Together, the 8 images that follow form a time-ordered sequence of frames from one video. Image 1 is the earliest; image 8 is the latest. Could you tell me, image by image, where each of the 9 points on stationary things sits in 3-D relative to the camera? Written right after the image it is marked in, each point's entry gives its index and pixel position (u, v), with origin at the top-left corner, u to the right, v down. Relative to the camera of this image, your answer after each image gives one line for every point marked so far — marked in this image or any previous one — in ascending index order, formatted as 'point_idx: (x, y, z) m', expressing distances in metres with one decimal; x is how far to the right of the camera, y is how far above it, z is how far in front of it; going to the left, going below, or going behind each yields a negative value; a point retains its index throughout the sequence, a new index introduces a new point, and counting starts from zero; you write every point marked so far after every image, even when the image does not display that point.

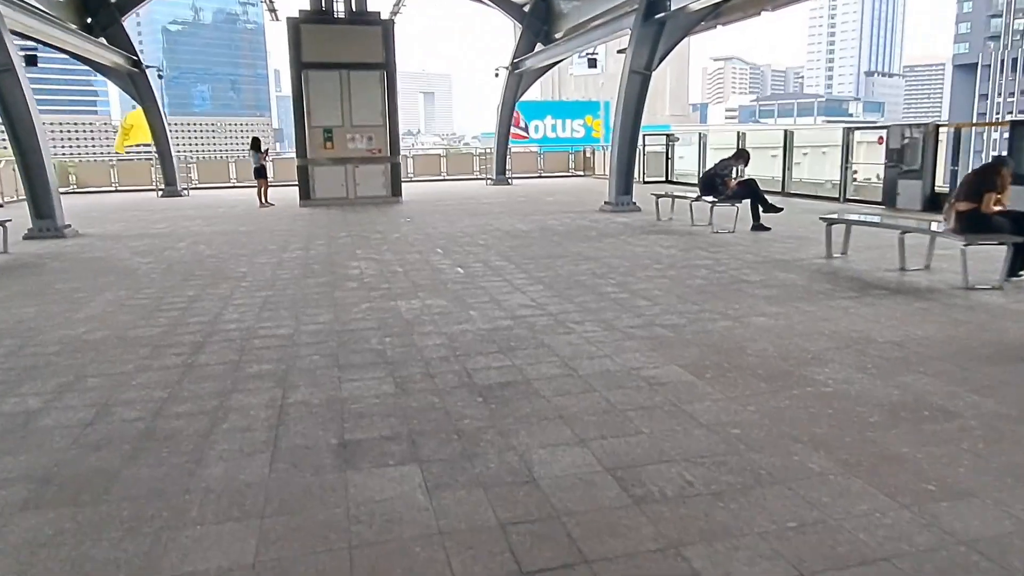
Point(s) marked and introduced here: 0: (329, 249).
0: (-2.5, +0.5, +10.2) m
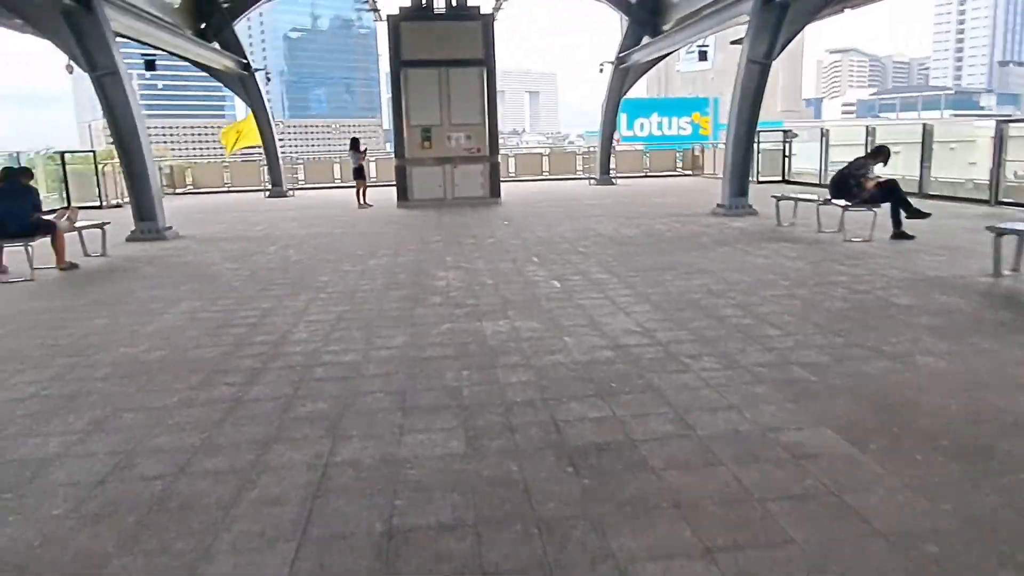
0: (-1.2, +0.4, +9.5) m
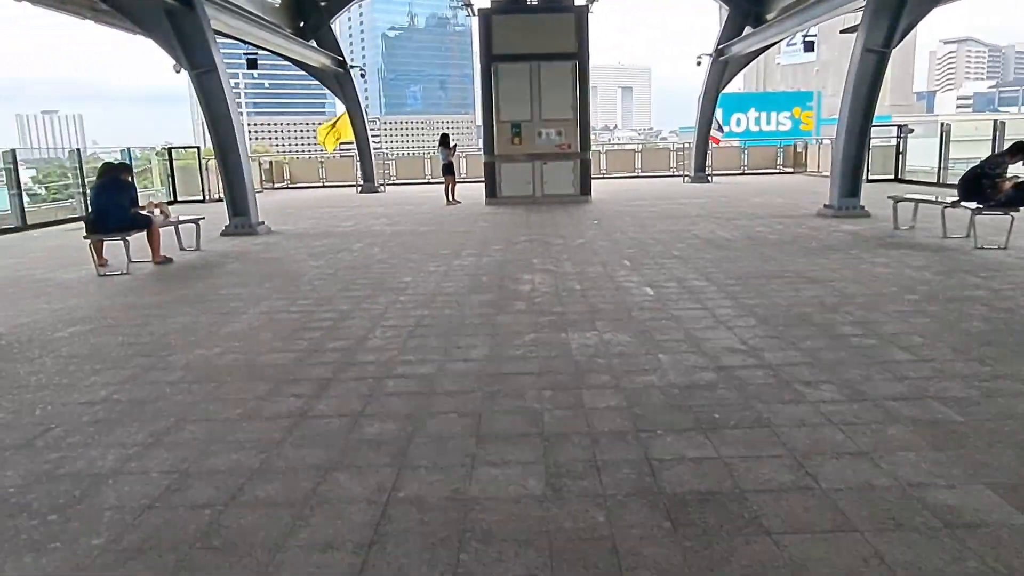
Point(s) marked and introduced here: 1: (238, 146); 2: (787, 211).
0: (-0.1, +0.4, +9.1) m
1: (-4.8, +2.4, +12.9) m
2: (+5.1, +1.4, +13.9) m
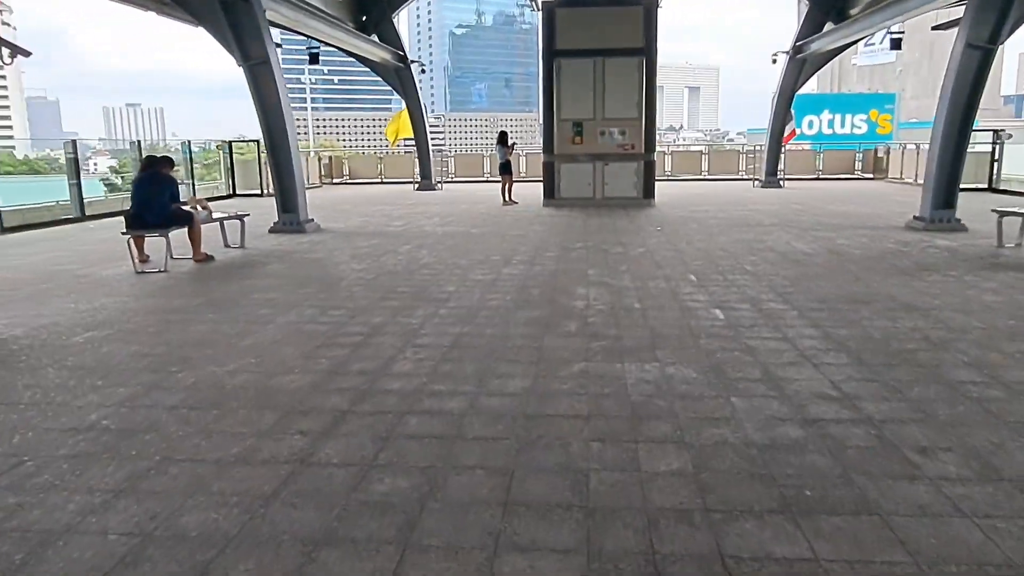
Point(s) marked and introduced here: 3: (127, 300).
0: (+0.5, +0.2, +8.4) m
1: (-3.8, +2.4, +12.5) m
2: (+6.1, +1.1, +12.7) m
3: (-3.7, -0.1, +7.1) m
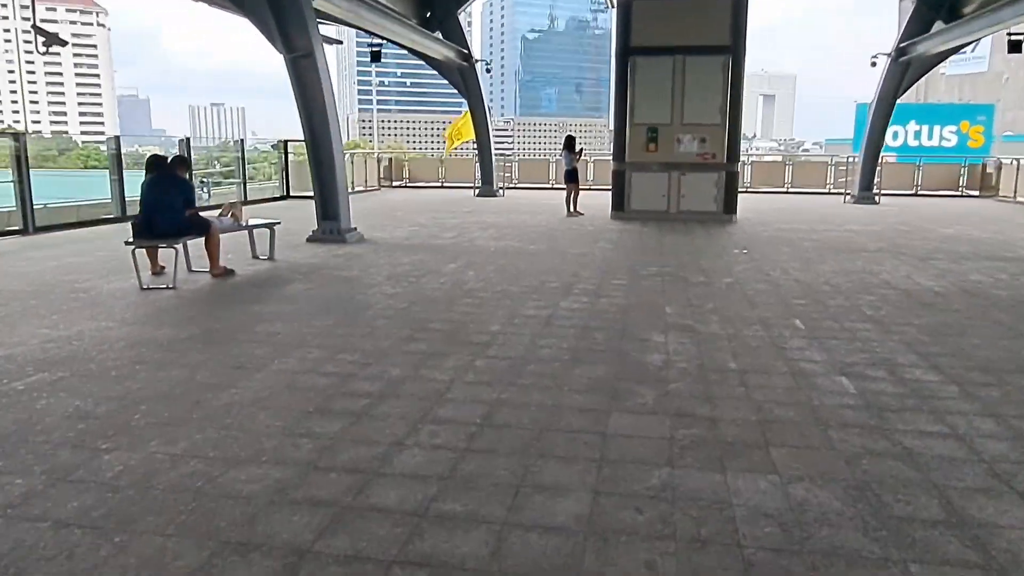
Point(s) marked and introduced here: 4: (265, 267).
0: (+1.1, -0.1, +7.0) m
1: (-2.7, +2.2, +11.4) m
2: (+7.1, +0.5, +10.7) m
3: (-3.3, -0.3, +6.0) m
4: (-3.0, +0.3, +9.0) m
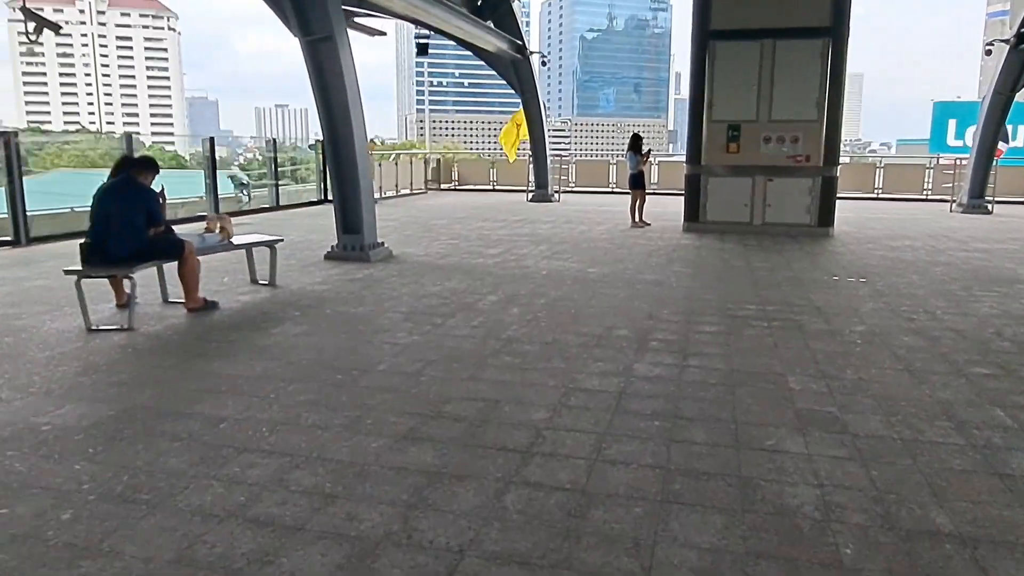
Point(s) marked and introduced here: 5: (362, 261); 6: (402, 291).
0: (+1.4, -0.5, +4.9) m
1: (-2.0, +1.9, +9.6) m
2: (+7.7, +0.1, +8.3) m
3: (-3.0, -0.6, +4.3) m
4: (-2.5, -0.1, +7.3) m
5: (-1.9, +0.3, +9.4) m
6: (-1.1, 0.0, +7.5) m
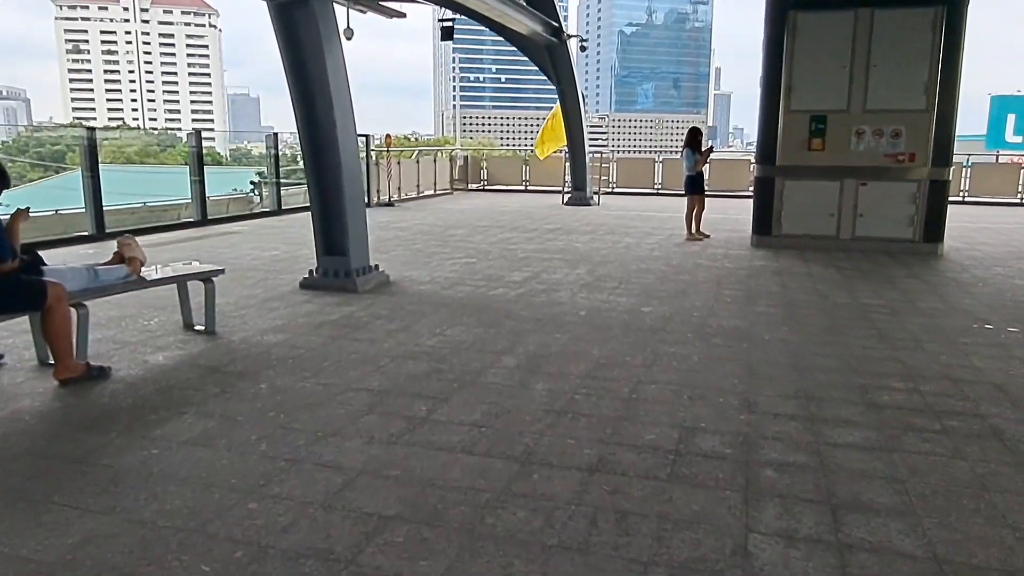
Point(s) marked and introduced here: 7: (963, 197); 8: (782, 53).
0: (+1.5, -0.9, +2.7) m
1: (-1.7, +1.5, +7.5) m
2: (+7.9, -0.4, +5.7) m
3: (-2.9, -1.0, +2.2) m
4: (-2.3, -0.4, +5.2) m
5: (-1.6, 0.0, +7.3) m
6: (-0.9, -0.4, +5.4) m
7: (+11.5, +2.4, +18.9) m
8: (+3.8, +3.3, +10.4) m
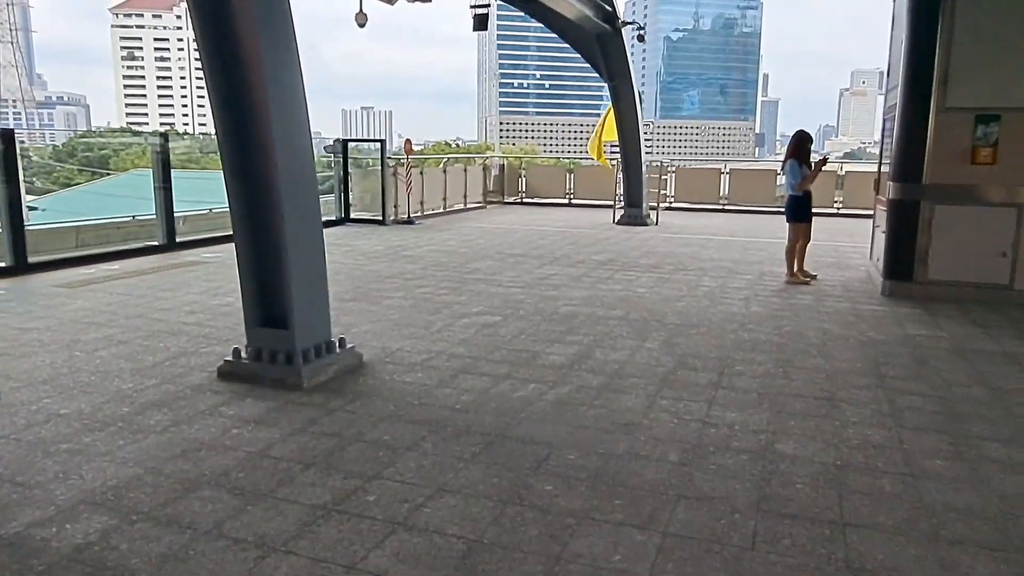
0: (+1.4, -1.5, -0.2) m
1: (-1.4, +0.9, +4.8) m
2: (+8.0, -1.1, +2.5) m
3: (-3.0, -1.5, -0.4) m
4: (-2.2, -1.0, +2.5) m
5: (-1.4, -0.6, +4.5) m
6: (-0.8, -1.0, +2.6) m
7: (+12.4, +1.5, +15.4) m
8: (+4.2, +2.6, +7.4) m
